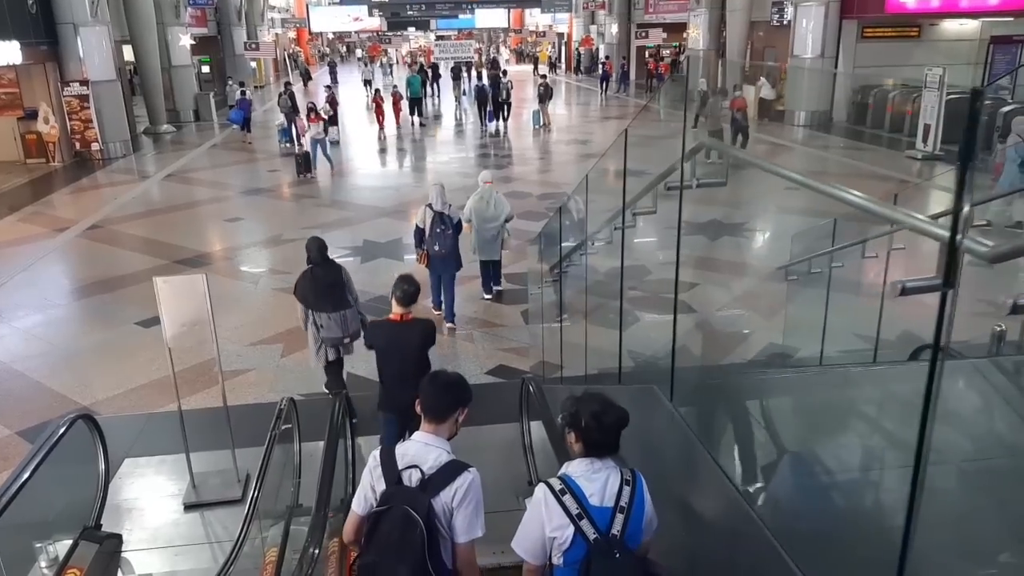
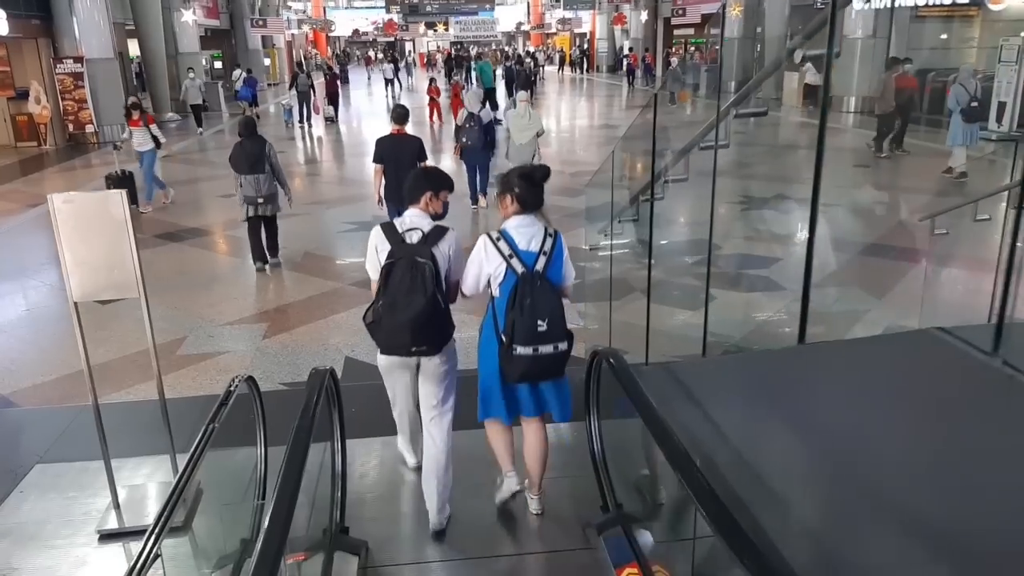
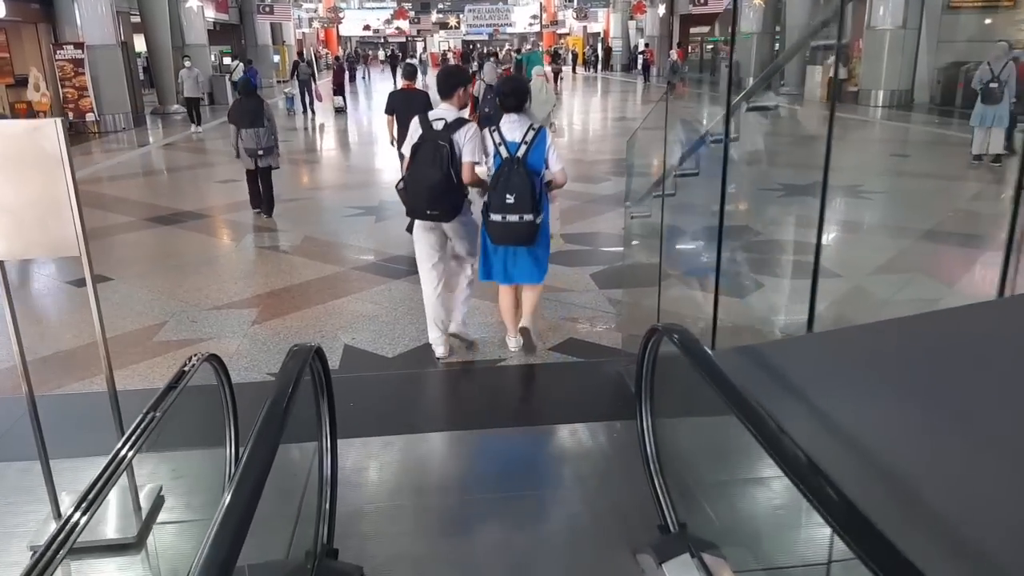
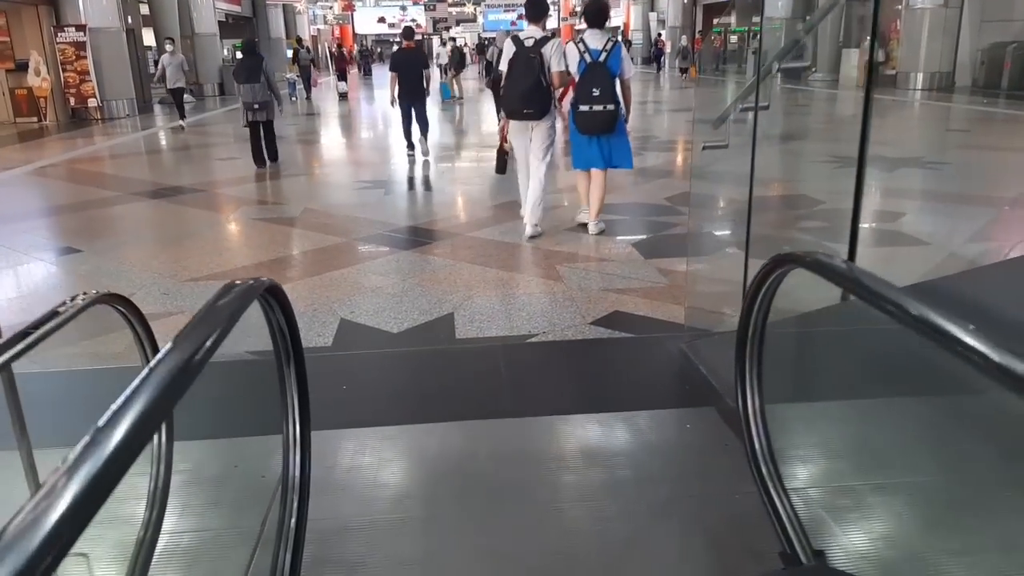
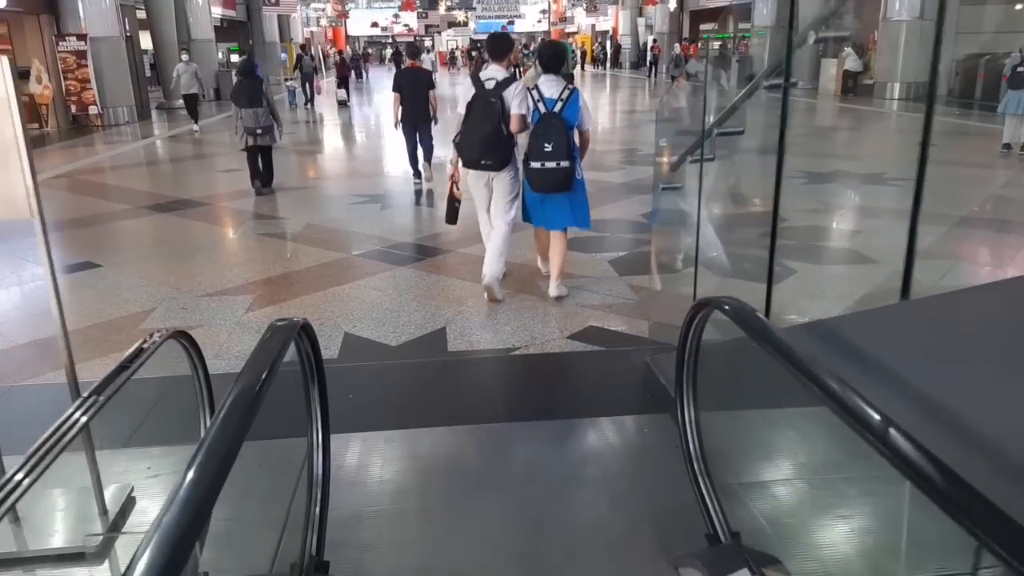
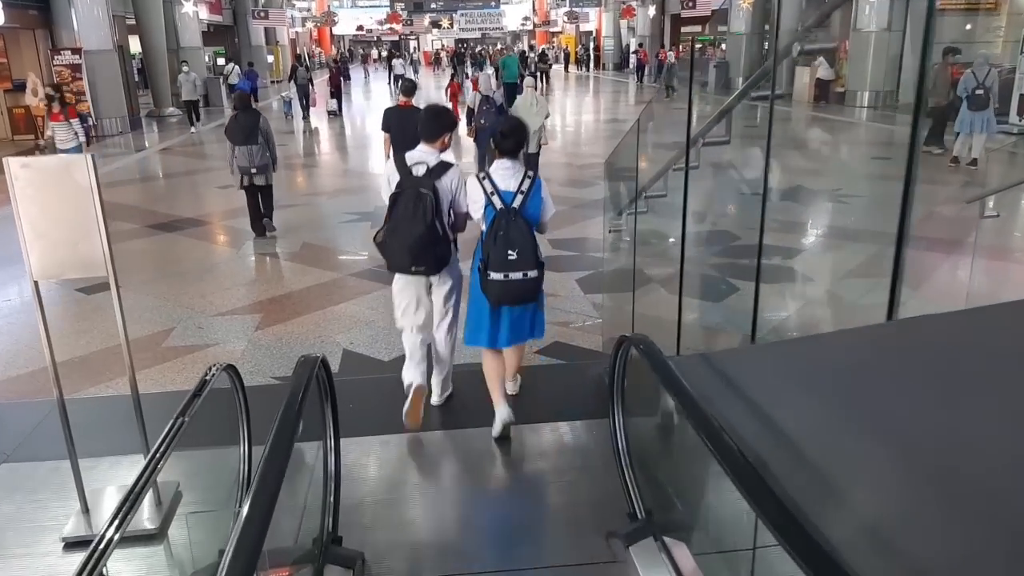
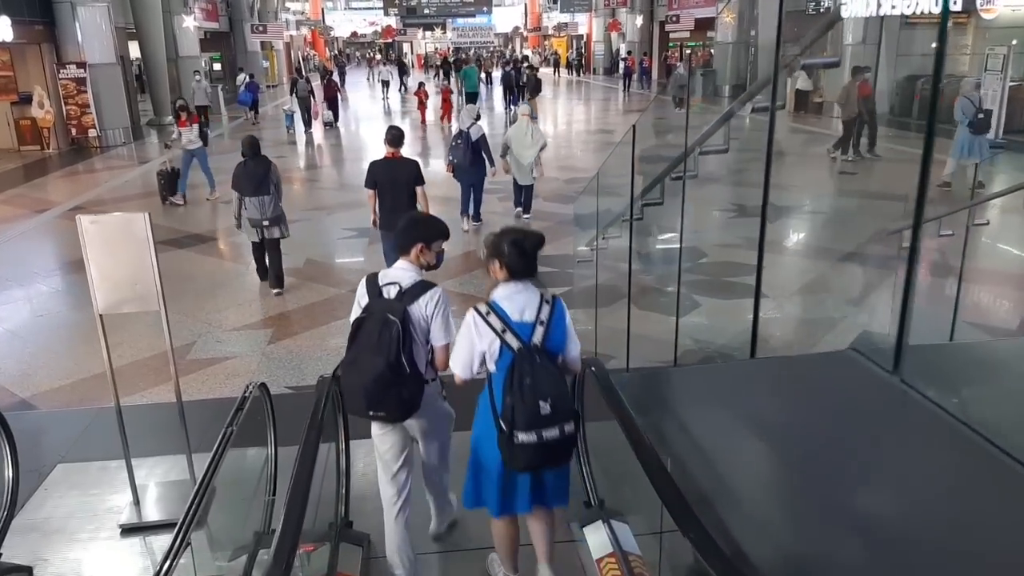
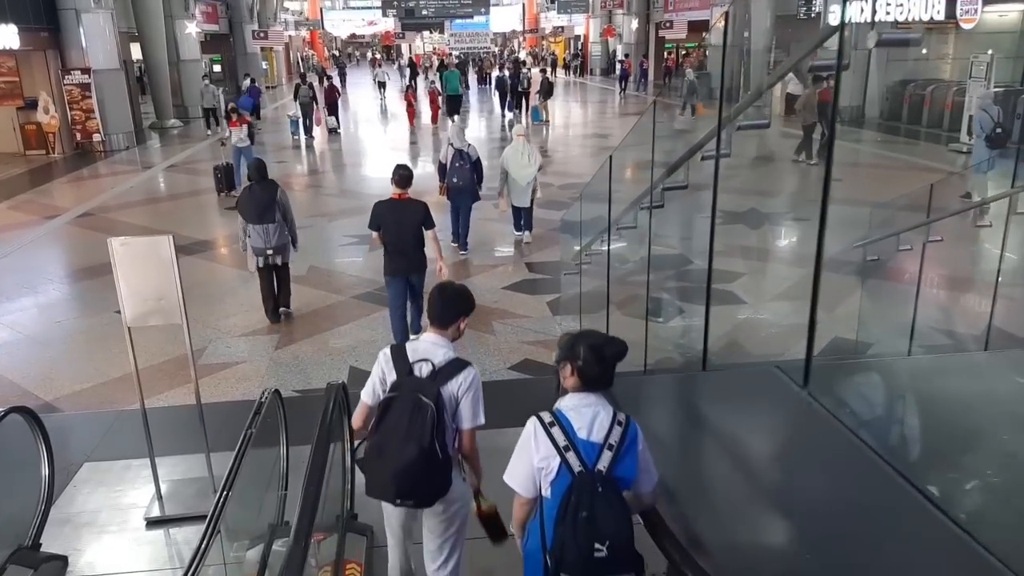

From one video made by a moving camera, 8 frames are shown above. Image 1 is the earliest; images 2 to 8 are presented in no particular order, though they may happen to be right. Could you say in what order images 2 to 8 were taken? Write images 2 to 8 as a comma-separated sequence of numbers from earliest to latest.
8, 7, 2, 6, 3, 5, 4
